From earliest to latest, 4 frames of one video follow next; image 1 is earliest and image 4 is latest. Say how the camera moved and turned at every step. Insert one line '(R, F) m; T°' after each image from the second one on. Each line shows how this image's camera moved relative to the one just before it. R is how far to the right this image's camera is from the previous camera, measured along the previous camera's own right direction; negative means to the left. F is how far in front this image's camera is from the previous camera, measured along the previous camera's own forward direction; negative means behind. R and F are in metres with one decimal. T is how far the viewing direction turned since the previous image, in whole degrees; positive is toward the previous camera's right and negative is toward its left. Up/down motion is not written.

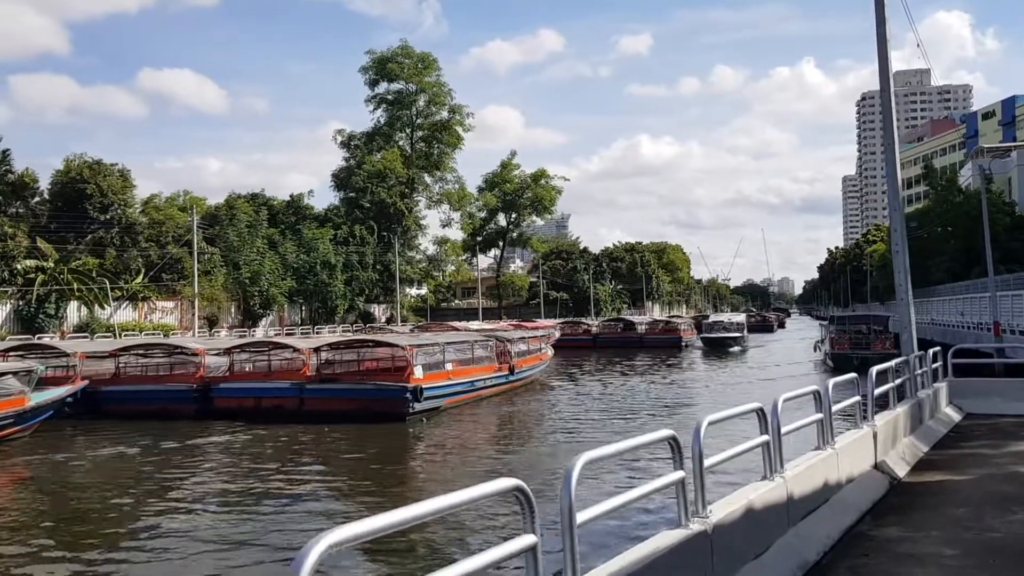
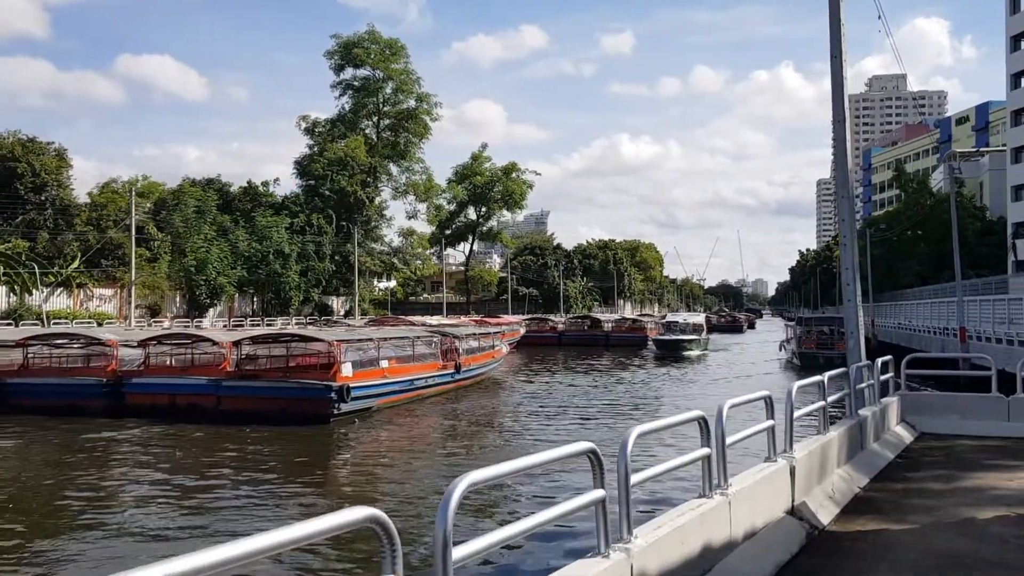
(+1.0, +1.5) m; +1°
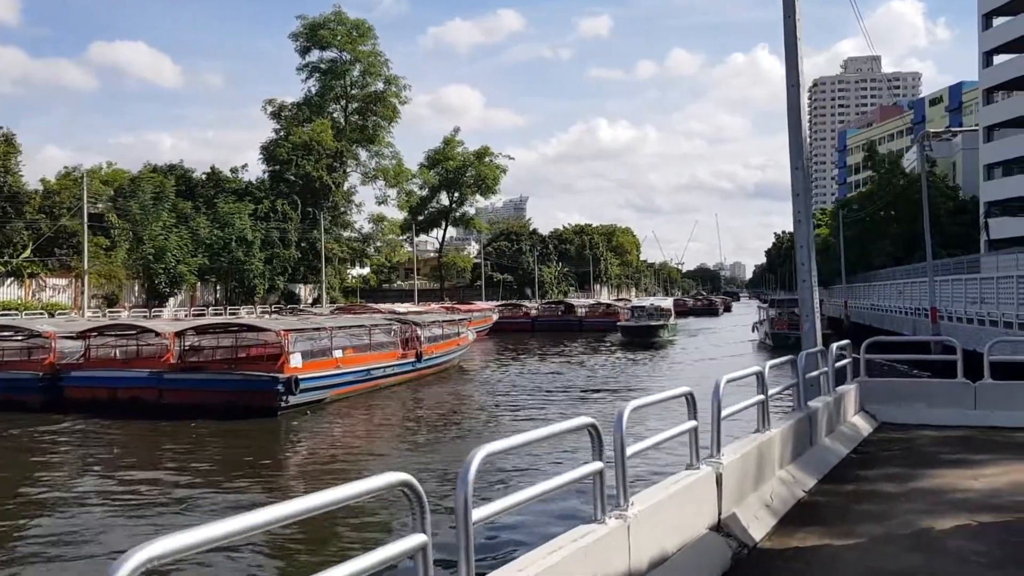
(+0.6, +0.8) m; +1°
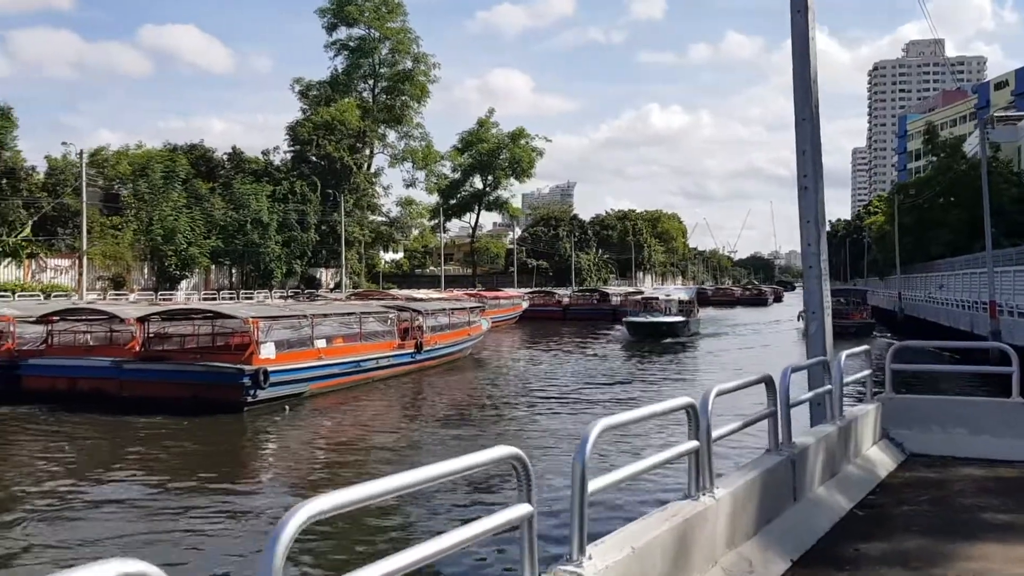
(+1.1, +2.1) m; -3°
